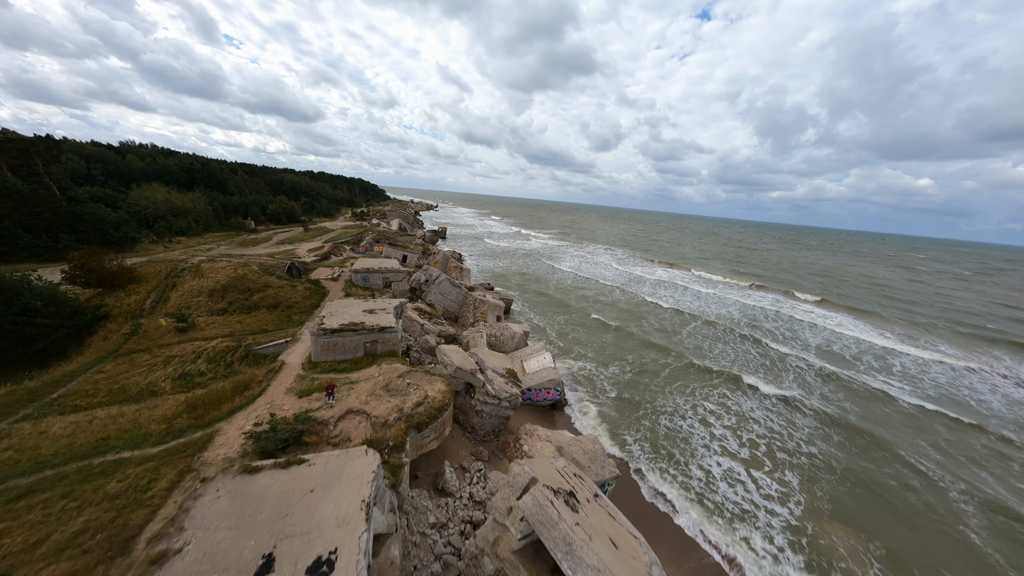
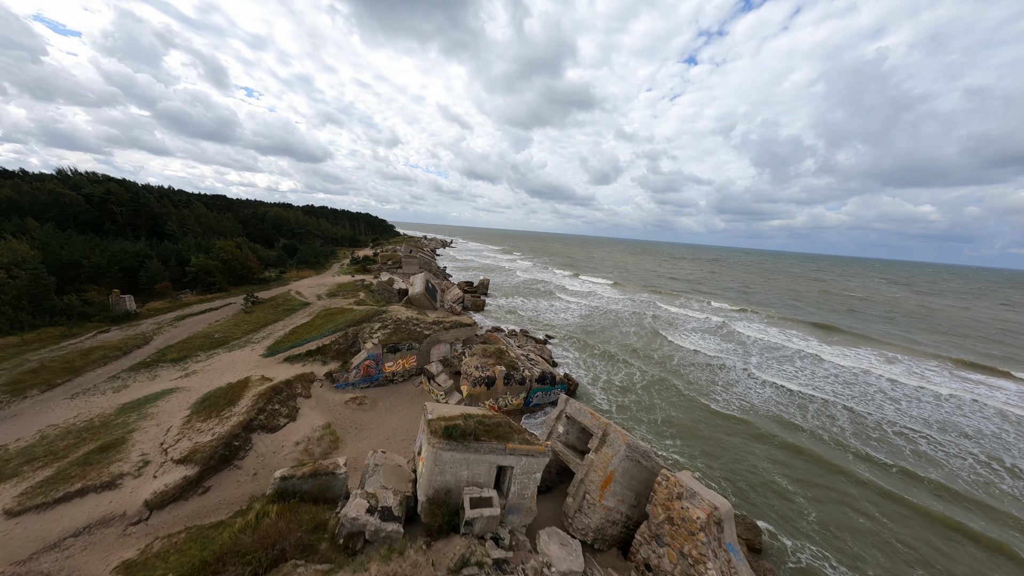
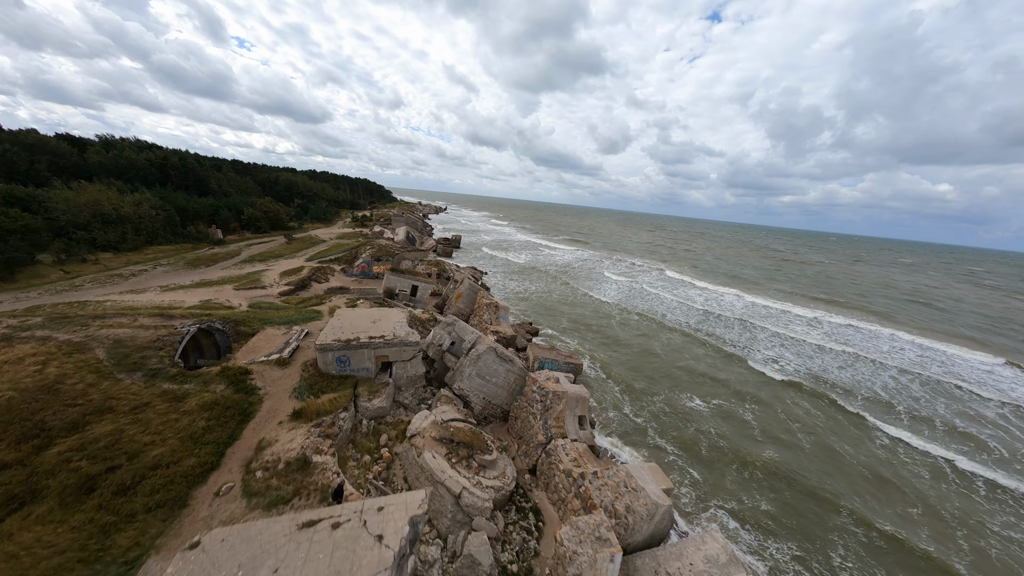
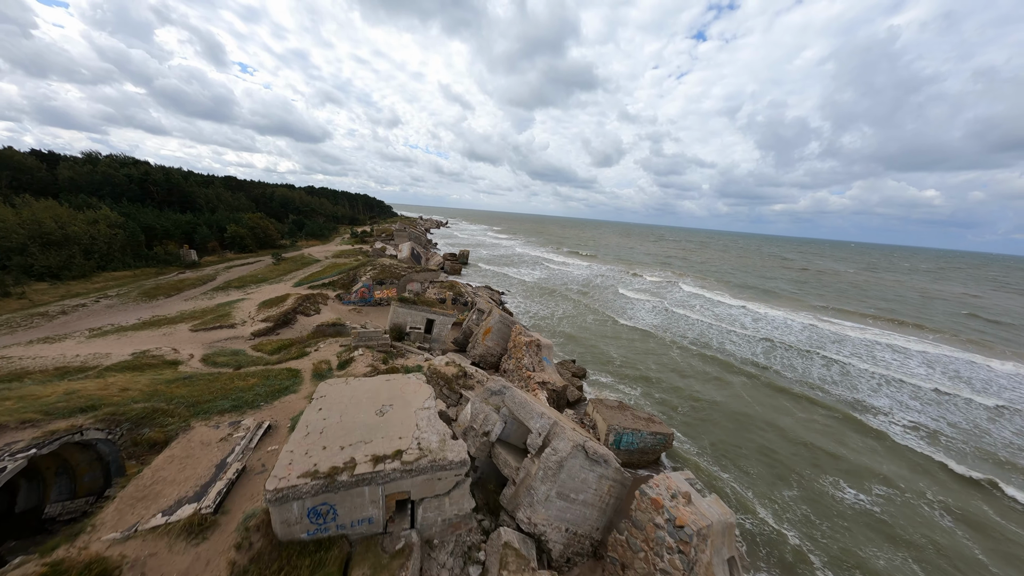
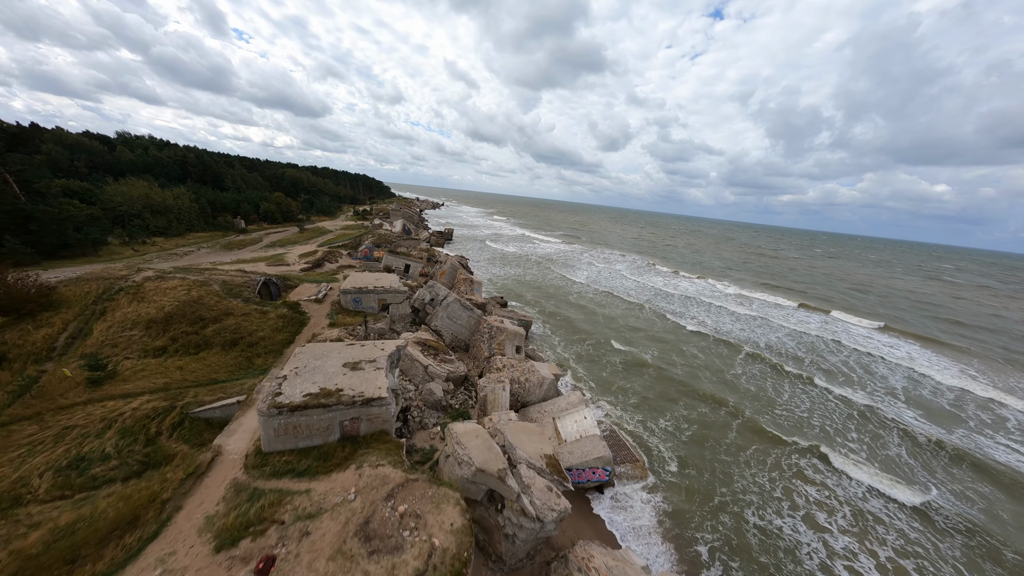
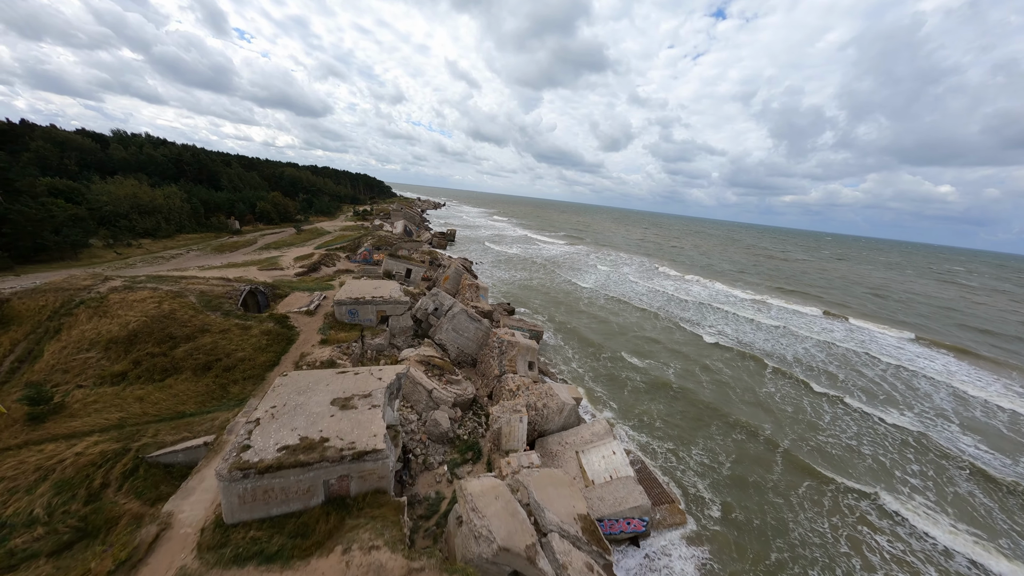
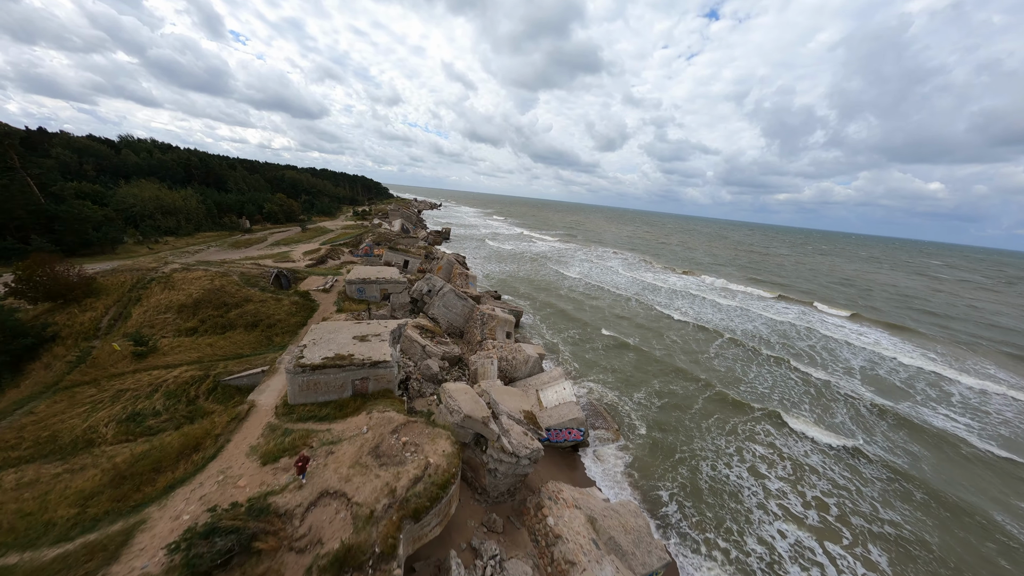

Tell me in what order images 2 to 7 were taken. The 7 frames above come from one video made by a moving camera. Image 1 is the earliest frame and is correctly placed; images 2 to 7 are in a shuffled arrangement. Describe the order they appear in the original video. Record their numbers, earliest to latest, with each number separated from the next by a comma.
7, 5, 6, 3, 4, 2
